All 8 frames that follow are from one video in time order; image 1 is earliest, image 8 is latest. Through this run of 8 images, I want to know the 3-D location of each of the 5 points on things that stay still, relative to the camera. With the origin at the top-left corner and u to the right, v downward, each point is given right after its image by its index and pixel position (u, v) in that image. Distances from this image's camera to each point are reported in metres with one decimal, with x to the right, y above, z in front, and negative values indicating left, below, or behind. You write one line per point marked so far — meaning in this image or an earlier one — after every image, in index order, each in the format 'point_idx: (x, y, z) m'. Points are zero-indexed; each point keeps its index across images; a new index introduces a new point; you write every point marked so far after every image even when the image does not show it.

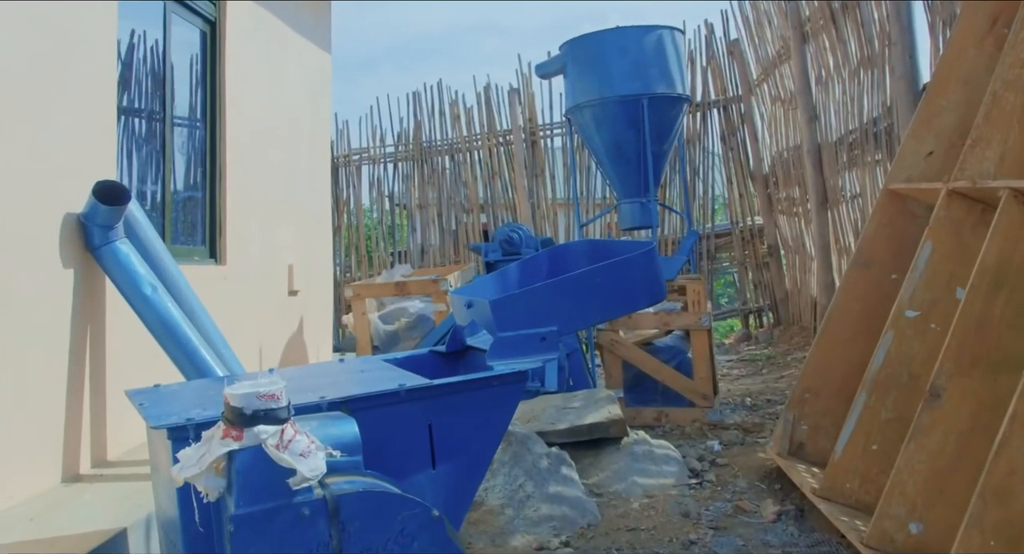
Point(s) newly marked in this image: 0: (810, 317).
0: (+2.2, -0.3, +8.0) m
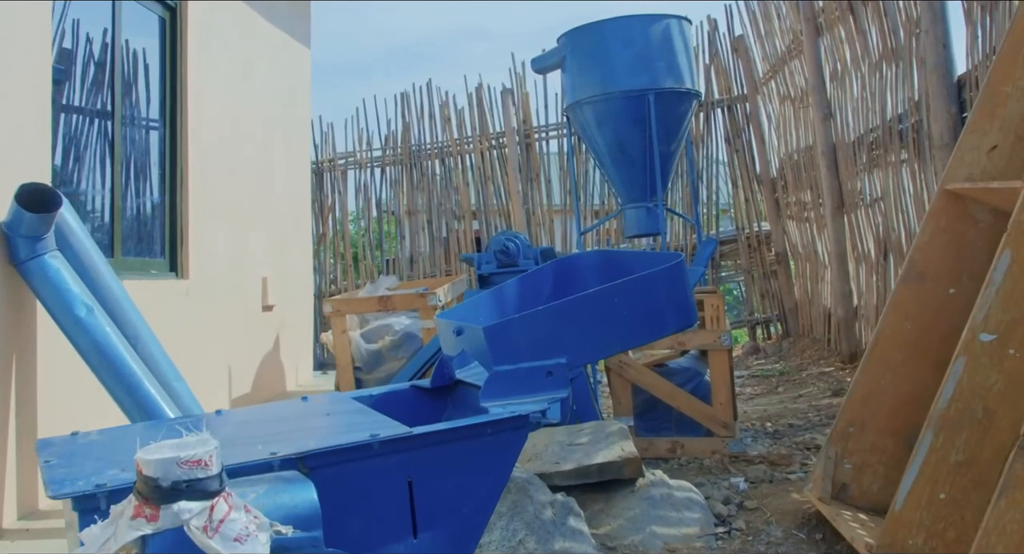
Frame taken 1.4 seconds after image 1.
0: (+2.1, -0.4, +7.5) m
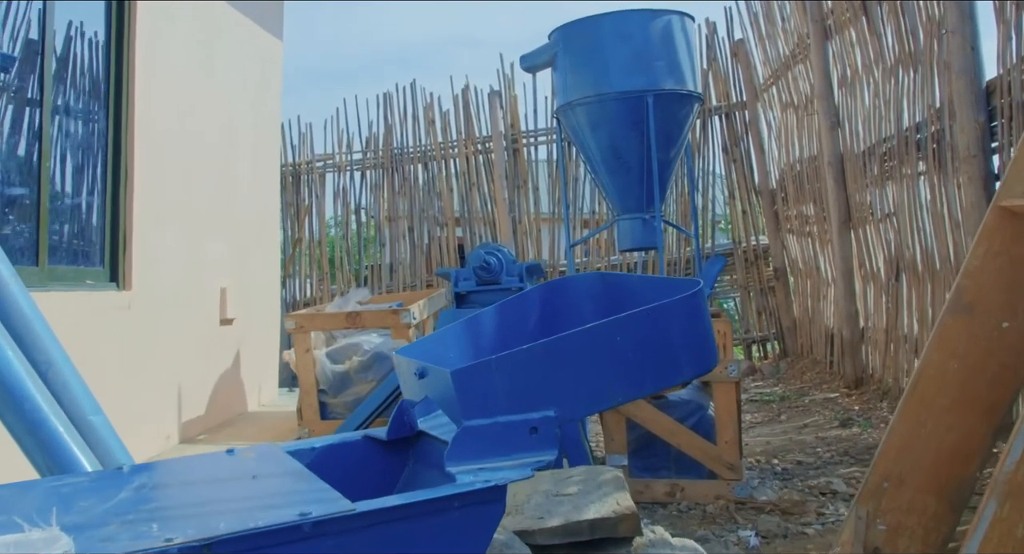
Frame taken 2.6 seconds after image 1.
0: (+2.0, -0.5, +7.1) m
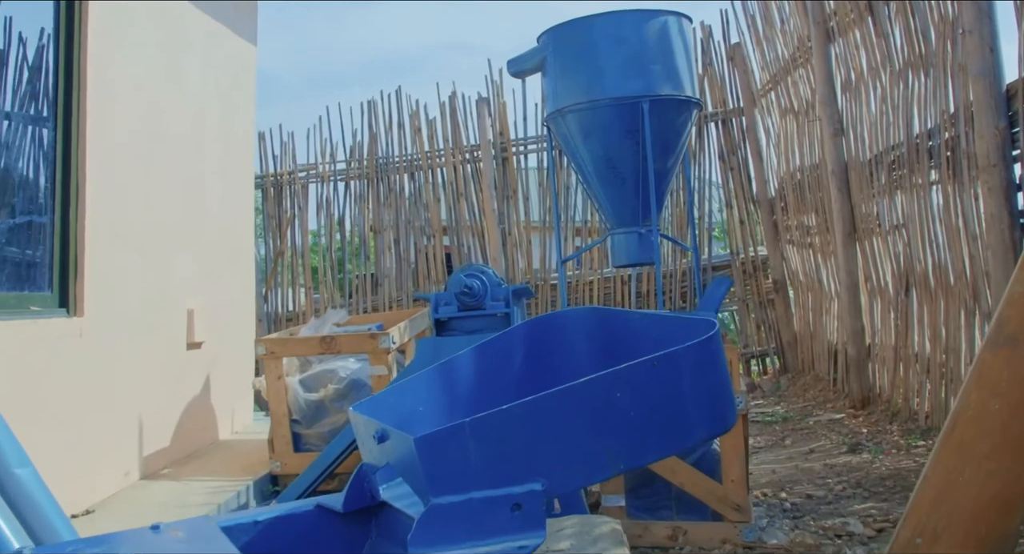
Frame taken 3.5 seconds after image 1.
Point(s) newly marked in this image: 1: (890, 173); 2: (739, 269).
0: (+2.0, -0.6, +6.8) m
1: (+1.8, +0.5, +5.3) m
2: (+1.7, +0.1, +8.0) m
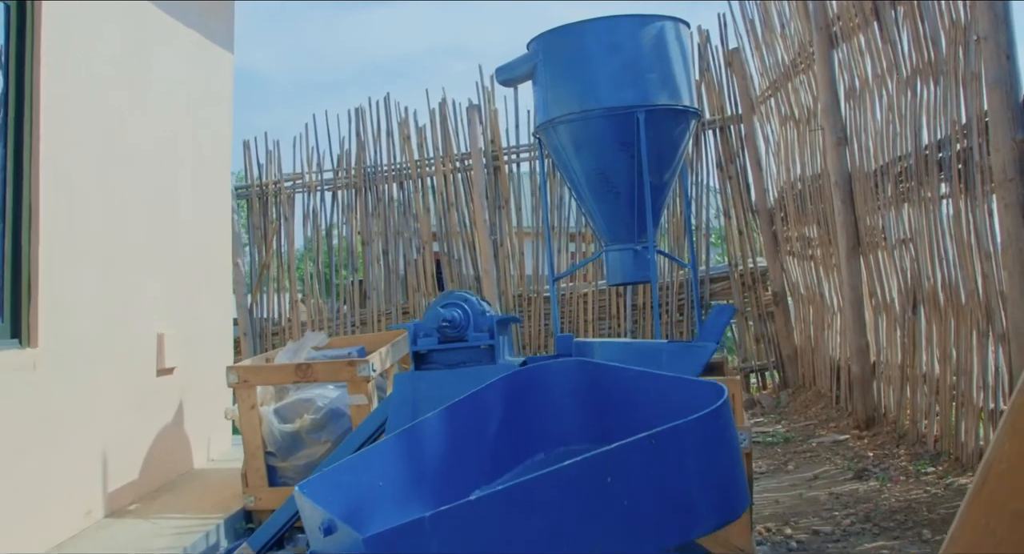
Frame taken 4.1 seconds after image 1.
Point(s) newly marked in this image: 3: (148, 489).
0: (+1.9, -0.6, +6.6) m
1: (+1.8, +0.4, +5.0) m
2: (+1.6, 0.0, +7.7) m
3: (-1.4, -0.8, +4.2) m
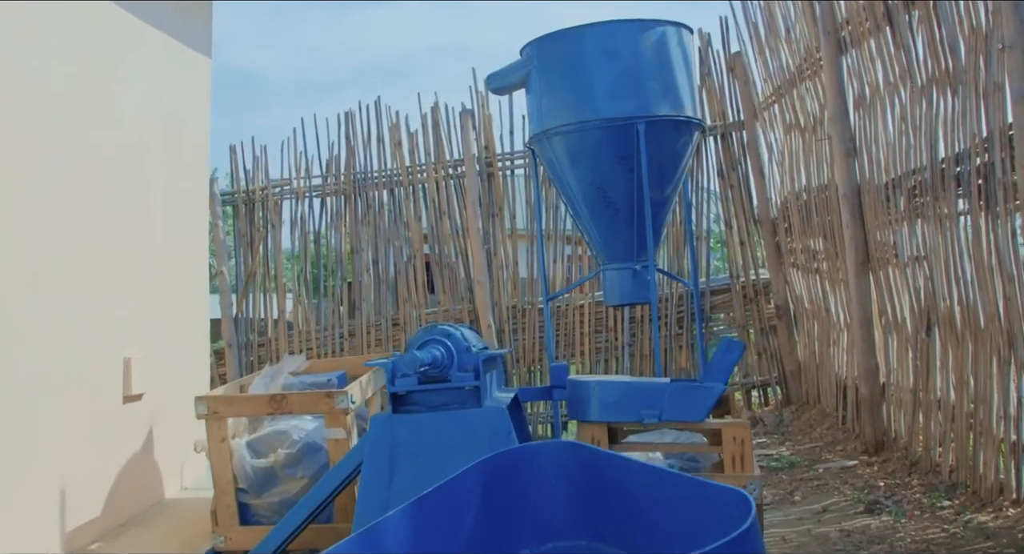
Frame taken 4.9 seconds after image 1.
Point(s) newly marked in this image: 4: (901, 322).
0: (+1.9, -0.7, +6.3) m
1: (+1.7, +0.3, +4.8) m
2: (+1.6, -0.1, +7.5) m
3: (-1.4, -0.9, +3.9) m
4: (+1.8, -0.2, +5.1) m
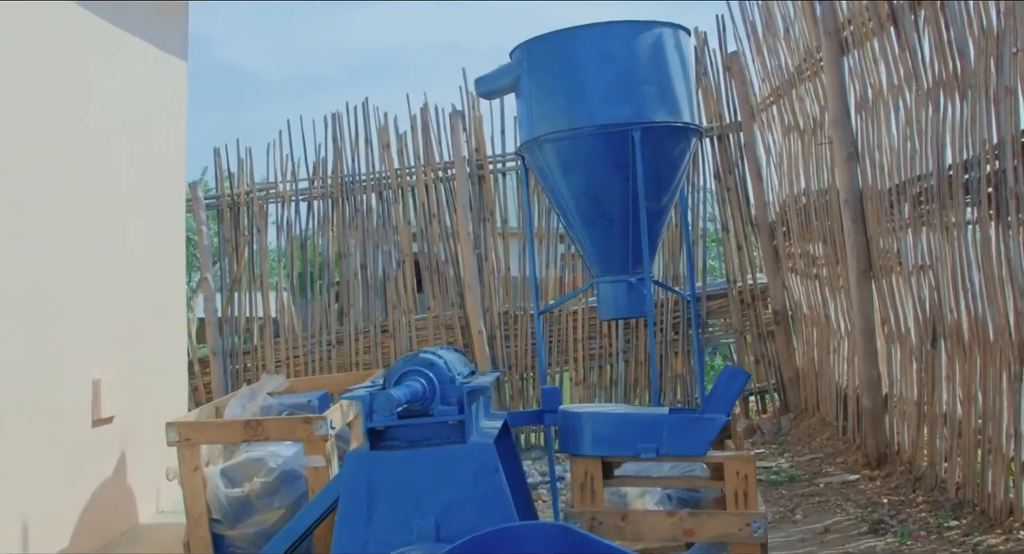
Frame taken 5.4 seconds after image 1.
0: (+1.8, -0.8, +6.1) m
1: (+1.7, +0.3, +4.6) m
2: (+1.5, -0.1, +7.3) m
3: (-1.5, -0.9, +3.7) m
4: (+1.8, -0.2, +4.9) m
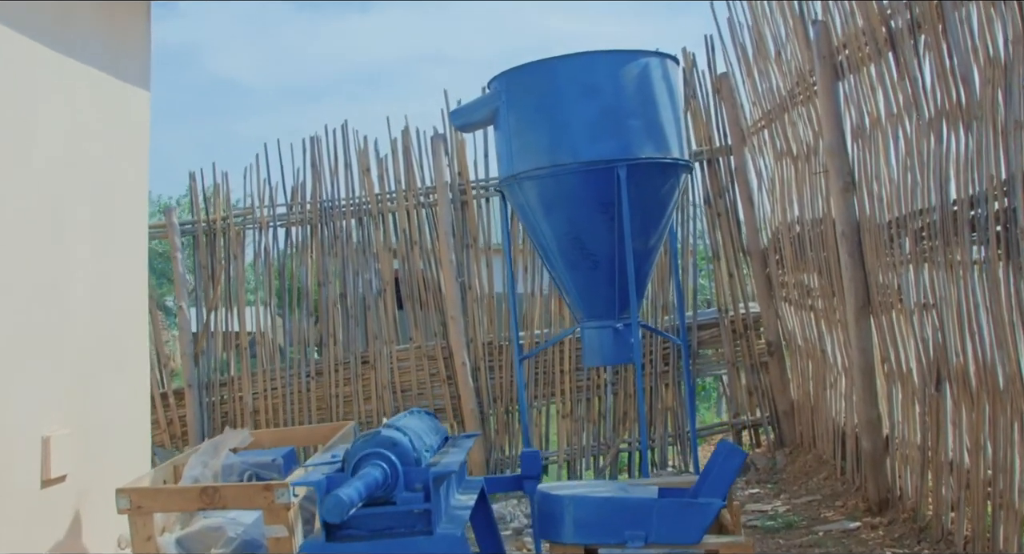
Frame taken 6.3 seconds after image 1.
0: (+1.7, -0.9, +5.9) m
1: (+1.6, +0.1, +4.4) m
2: (+1.4, -0.3, +7.1) m
3: (-1.5, -1.1, +3.4) m
4: (+1.7, -0.4, +4.7) m
